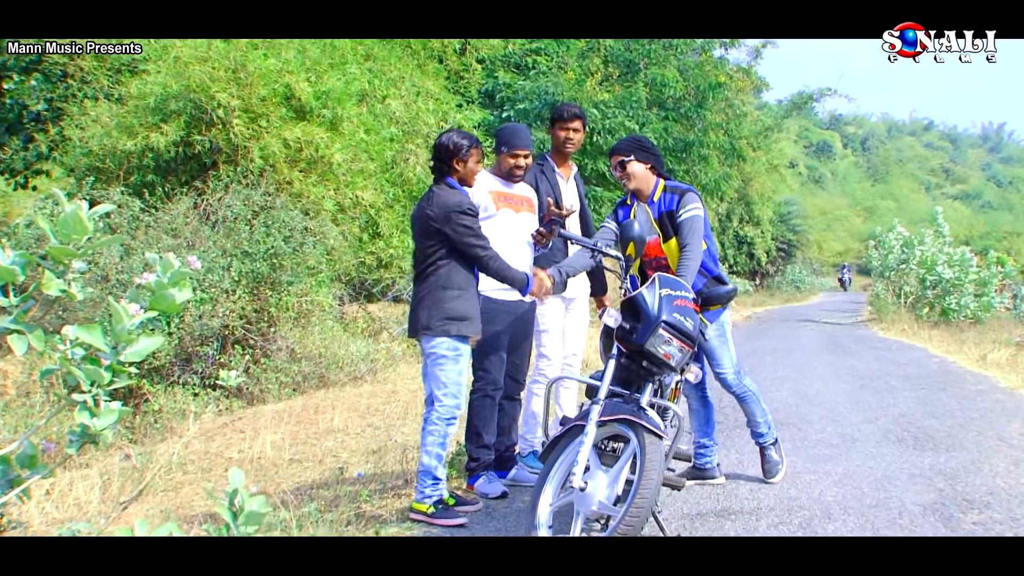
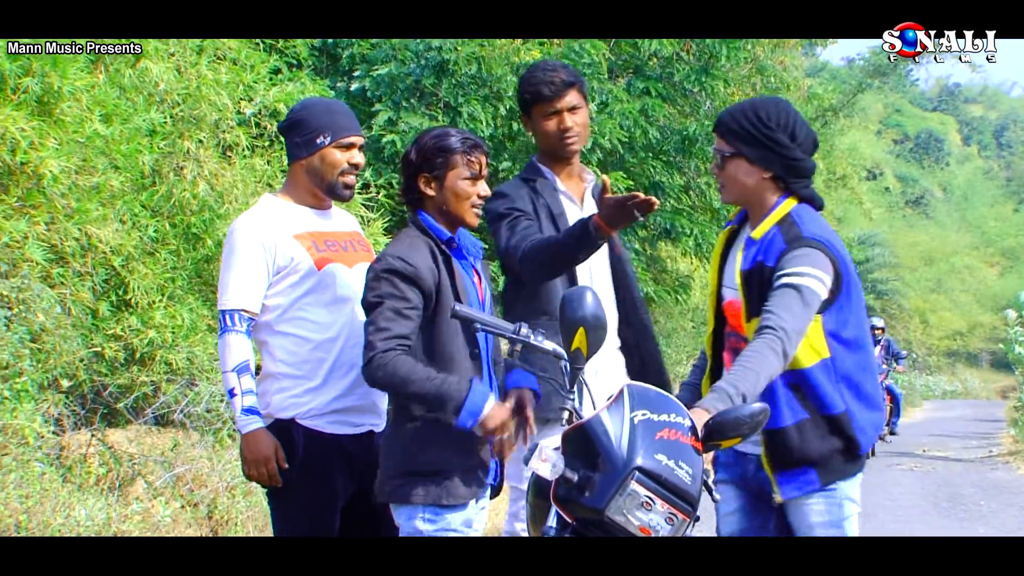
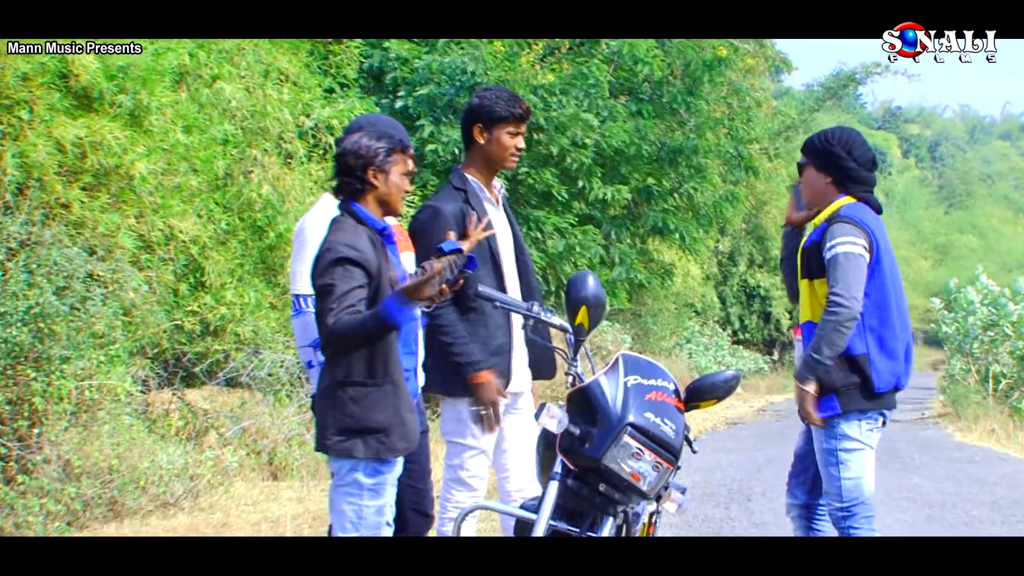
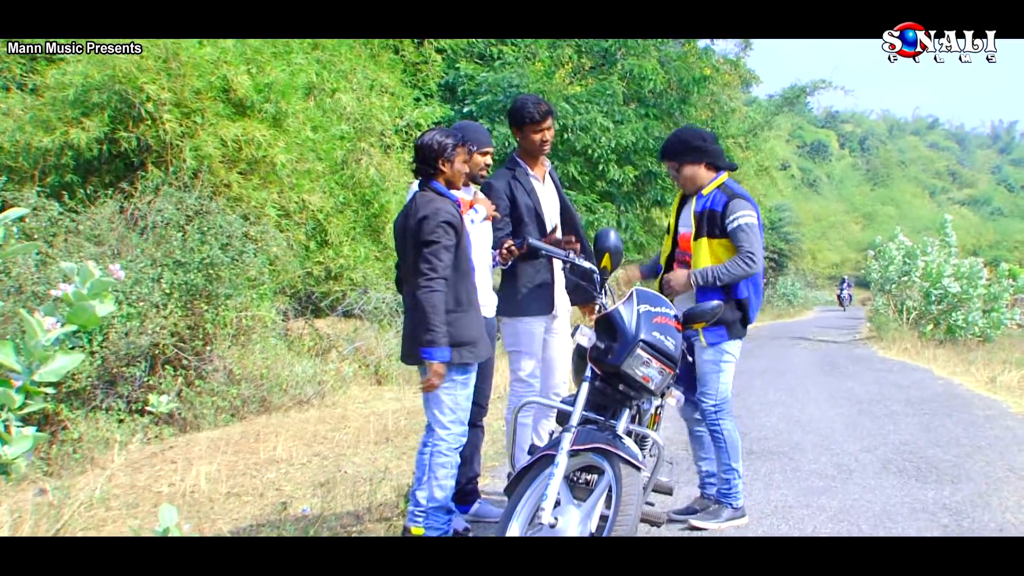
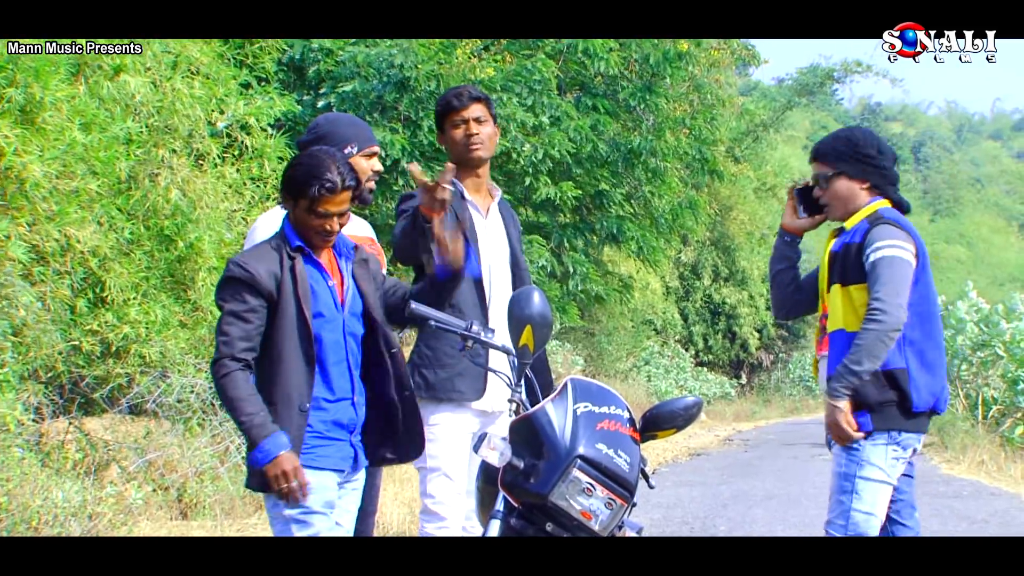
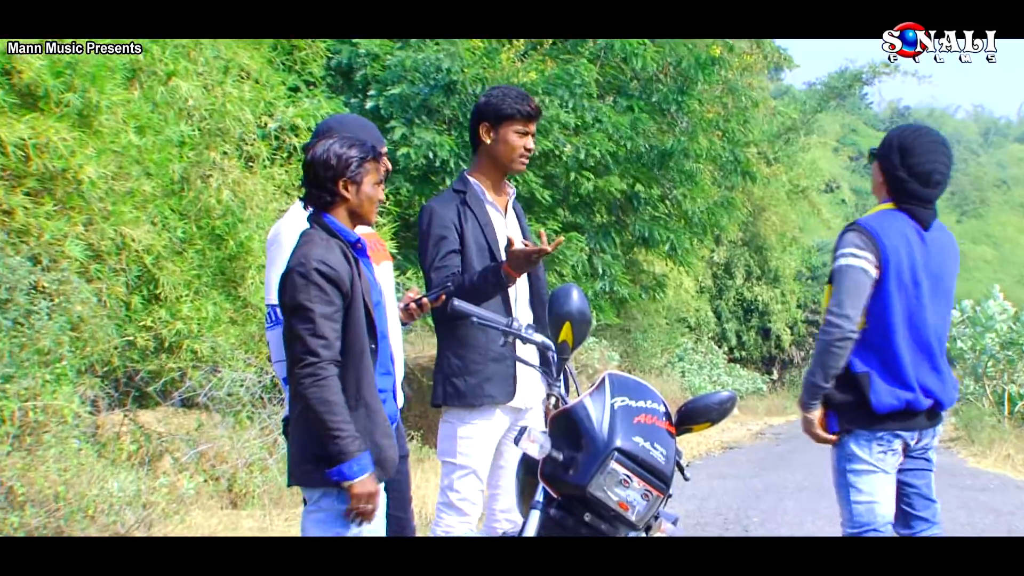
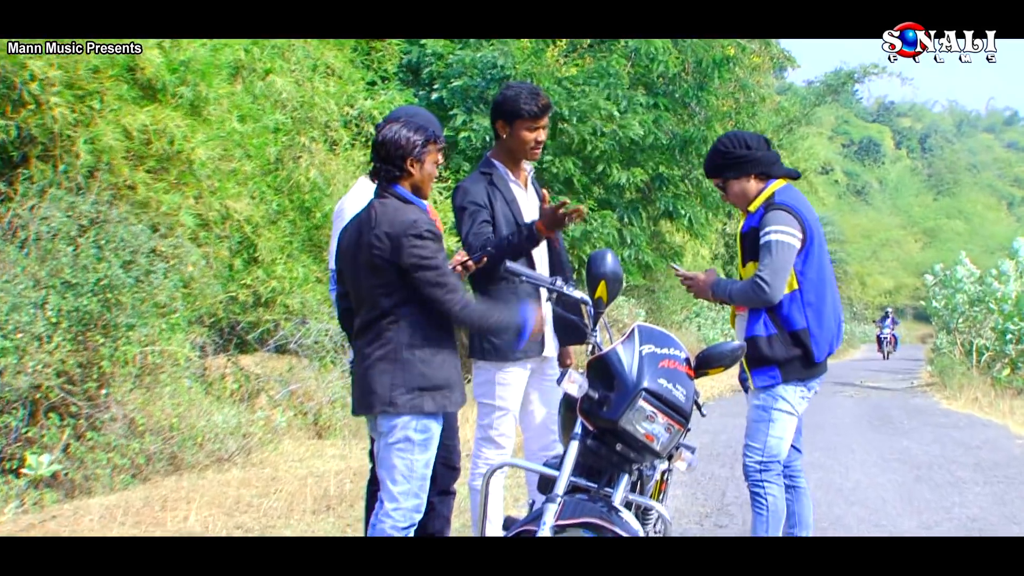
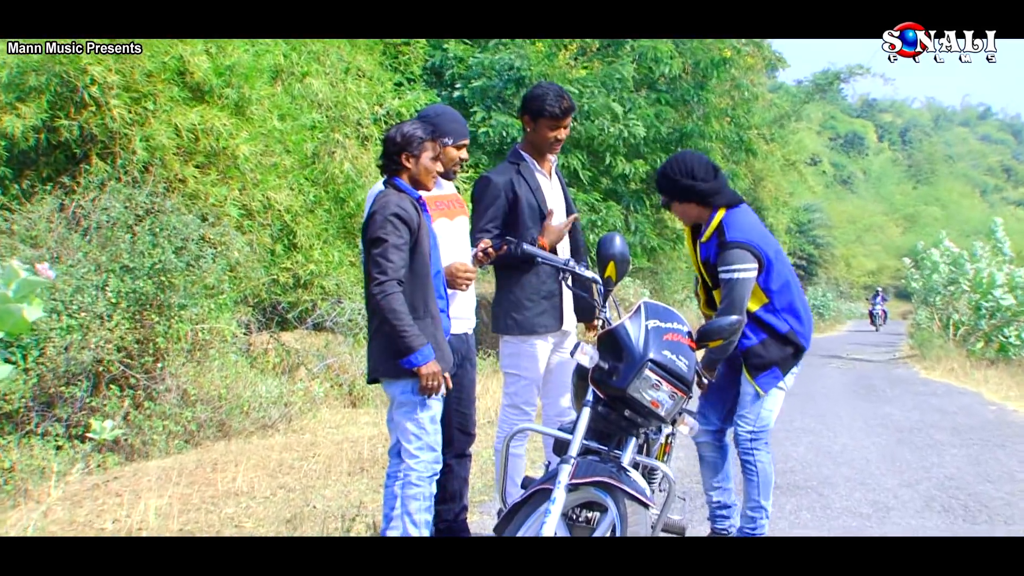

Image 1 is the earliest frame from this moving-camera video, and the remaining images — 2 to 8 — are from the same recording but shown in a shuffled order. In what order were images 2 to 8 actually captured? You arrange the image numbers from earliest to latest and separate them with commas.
4, 8, 7, 3, 6, 5, 2
